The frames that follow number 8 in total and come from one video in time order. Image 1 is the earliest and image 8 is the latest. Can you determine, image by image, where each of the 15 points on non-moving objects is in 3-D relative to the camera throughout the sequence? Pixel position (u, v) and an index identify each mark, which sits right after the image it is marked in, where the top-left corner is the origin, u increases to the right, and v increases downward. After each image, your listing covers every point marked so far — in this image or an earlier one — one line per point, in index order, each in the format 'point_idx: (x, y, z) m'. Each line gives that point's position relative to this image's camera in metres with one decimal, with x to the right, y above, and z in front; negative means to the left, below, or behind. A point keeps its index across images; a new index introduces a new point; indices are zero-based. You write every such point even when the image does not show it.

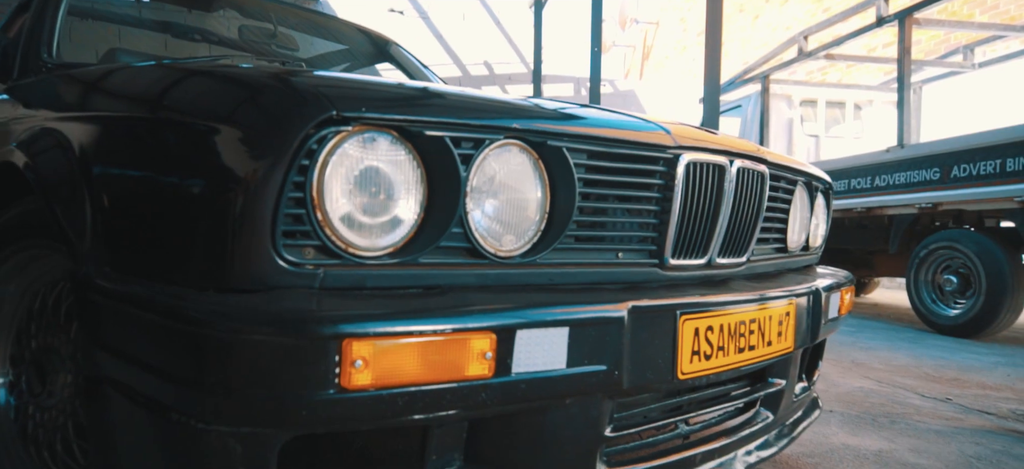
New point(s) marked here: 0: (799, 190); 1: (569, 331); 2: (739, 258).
0: (+0.7, +0.1, +1.6) m
1: (+0.1, -0.1, +0.9) m
2: (+0.5, 0.0, +1.3) m
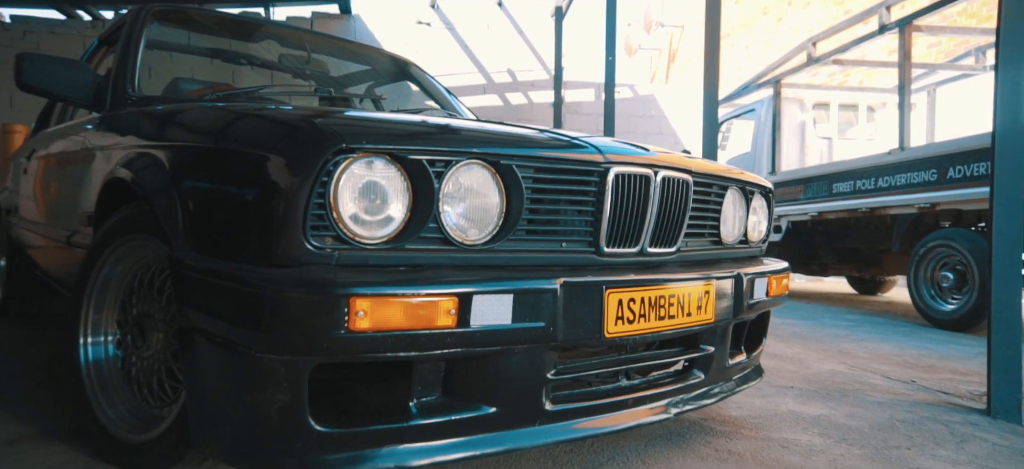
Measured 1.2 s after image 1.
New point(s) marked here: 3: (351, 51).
0: (+0.7, +0.1, +1.9) m
1: (0.0, -0.1, +1.2) m
2: (+0.4, 0.0, +1.6) m
3: (-0.9, +1.0, +3.3) m
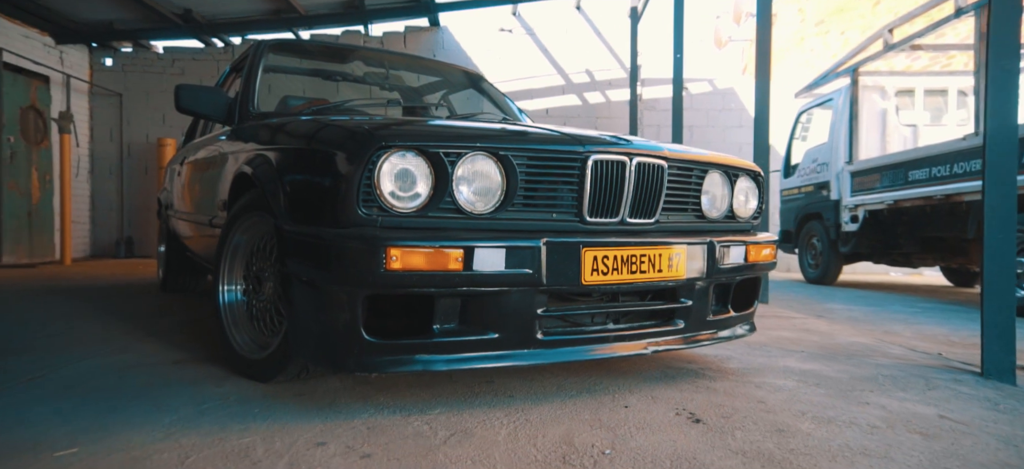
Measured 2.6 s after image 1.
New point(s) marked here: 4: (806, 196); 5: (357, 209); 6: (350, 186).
0: (+0.7, +0.2, +2.3) m
1: (0.0, 0.0, +1.7) m
2: (+0.5, +0.1, +2.0) m
3: (-0.6, +1.0, +3.9) m
4: (+3.7, +0.5, +7.8) m
5: (-0.4, +0.1, +1.6) m
6: (-0.4, +0.1, +1.6) m
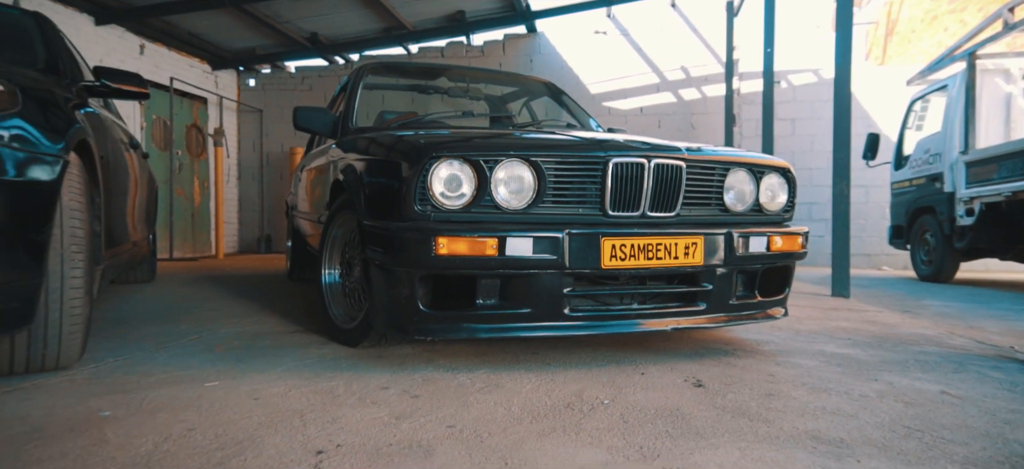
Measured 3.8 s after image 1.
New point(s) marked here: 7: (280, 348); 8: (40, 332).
0: (+0.9, +0.2, +2.5) m
1: (+0.1, 0.0, +2.1) m
2: (+0.6, +0.1, +2.3) m
3: (-0.1, +1.1, +4.3) m
4: (+4.8, +0.5, +7.4) m
5: (-0.3, +0.1, +2.1) m
6: (-0.4, +0.2, +2.1) m
7: (-1.0, -0.5, +2.5) m
8: (-1.5, -0.3, +2.0) m
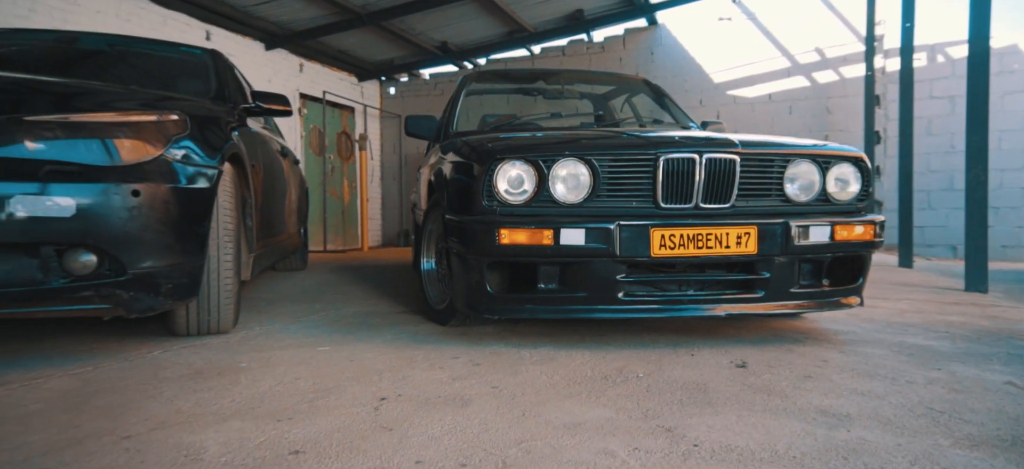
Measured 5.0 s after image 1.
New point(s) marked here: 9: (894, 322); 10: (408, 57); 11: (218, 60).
0: (+1.2, +0.3, +2.5) m
1: (+0.3, 0.0, +2.3) m
2: (+0.8, +0.1, +2.4) m
3: (+0.6, +1.1, +4.5) m
4: (+6.1, +0.7, +6.4) m
5: (-0.1, +0.1, +2.4) m
6: (-0.1, +0.2, +2.4) m
7: (-0.6, -0.4, +3.0) m
8: (-1.3, -0.3, +2.6) m
9: (+1.9, -0.4, +3.1) m
10: (-1.6, +2.8, +9.7) m
11: (-2.0, +1.2, +4.1) m
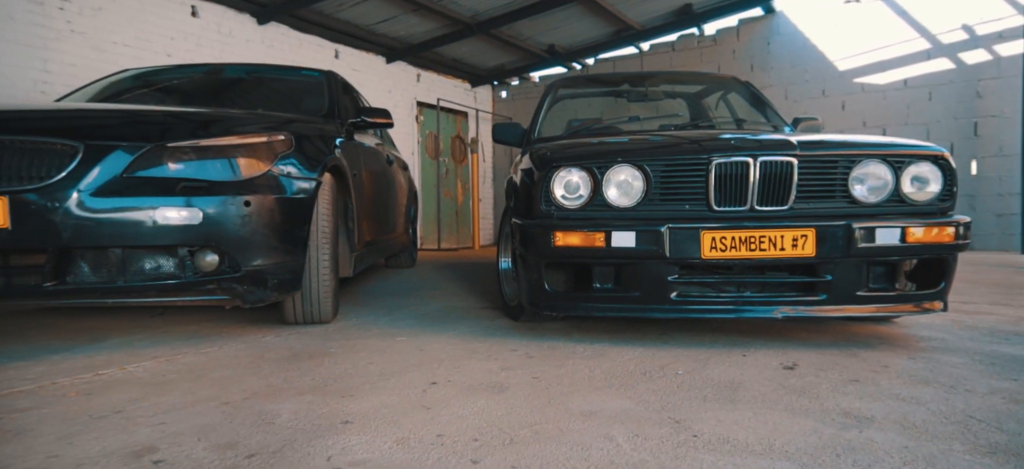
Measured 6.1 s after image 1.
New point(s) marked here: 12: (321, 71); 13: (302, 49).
0: (+1.4, +0.3, +2.4) m
1: (+0.5, 0.0, +2.4) m
2: (+1.1, +0.1, +2.4) m
3: (+1.2, +1.1, +4.5) m
4: (+7.0, +0.7, +5.2) m
5: (+0.1, +0.1, +2.6) m
6: (+0.1, +0.2, +2.6) m
7: (-0.2, -0.4, +3.3) m
8: (-1.0, -0.3, +3.0) m
9: (+2.3, -0.4, +2.9) m
10: (+0.1, +2.8, +10.0) m
11: (-1.3, +1.2, +4.6) m
12: (-1.4, +1.2, +4.6) m
13: (-2.6, +2.3, +7.7) m
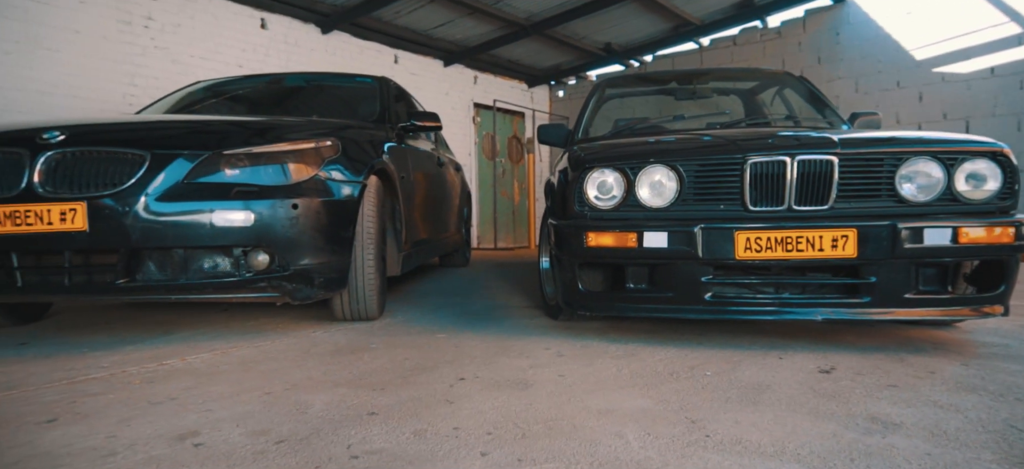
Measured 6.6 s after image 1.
0: (+1.5, +0.3, +2.3) m
1: (+0.6, 0.0, +2.4) m
2: (+1.2, +0.1, +2.3) m
3: (+1.6, +1.1, +4.4) m
4: (+7.4, +0.7, +4.5) m
5: (+0.3, +0.1, +2.6) m
6: (+0.3, +0.2, +2.6) m
7: (0.0, -0.4, +3.3) m
8: (-0.8, -0.3, +3.1) m
9: (+2.5, -0.4, +2.7) m
10: (+1.0, +2.8, +10.0) m
11: (-1.0, +1.1, +4.7) m
12: (-1.1, +1.2, +4.8) m
13: (-1.9, +2.3, +7.9) m
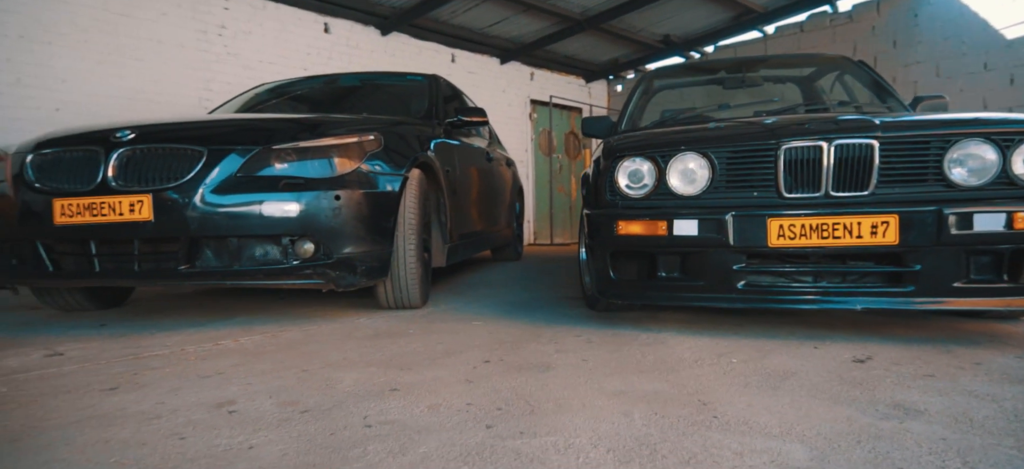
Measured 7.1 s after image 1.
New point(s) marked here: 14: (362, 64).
0: (+1.6, +0.3, +2.2) m
1: (+0.7, +0.1, +2.4) m
2: (+1.3, +0.2, +2.3) m
3: (+1.9, +1.2, +4.3) m
4: (+7.7, +0.8, +3.7) m
5: (+0.4, +0.2, +2.6) m
6: (+0.4, +0.2, +2.6) m
7: (+0.2, -0.4, +3.4) m
8: (-0.6, -0.2, +3.2) m
9: (+2.6, -0.4, +2.5) m
10: (+1.9, +2.9, +9.9) m
11: (-0.6, +1.2, +4.9) m
12: (-0.7, +1.3, +4.9) m
13: (-1.2, +2.4, +8.2) m
14: (-1.8, +2.1, +7.4) m
